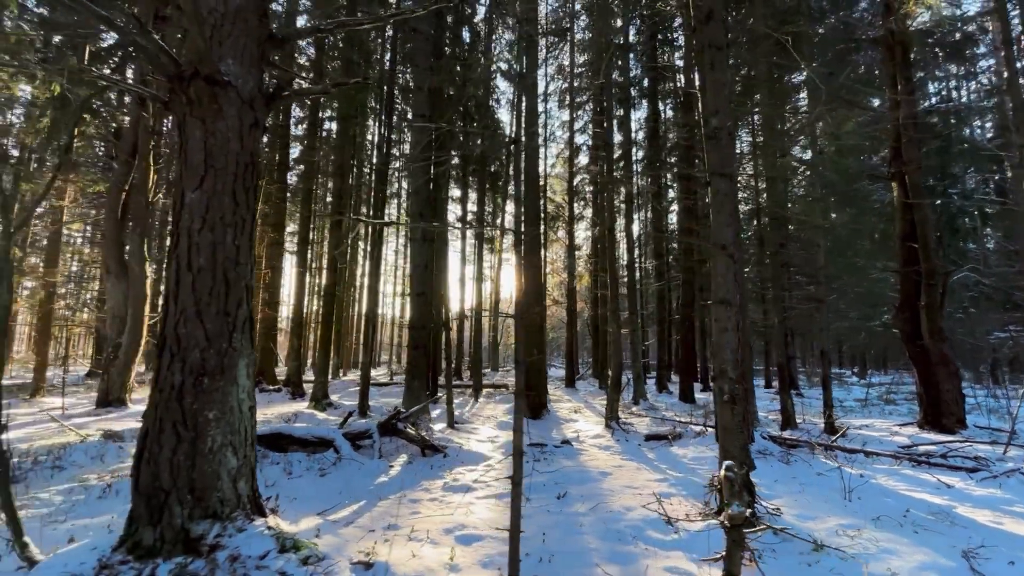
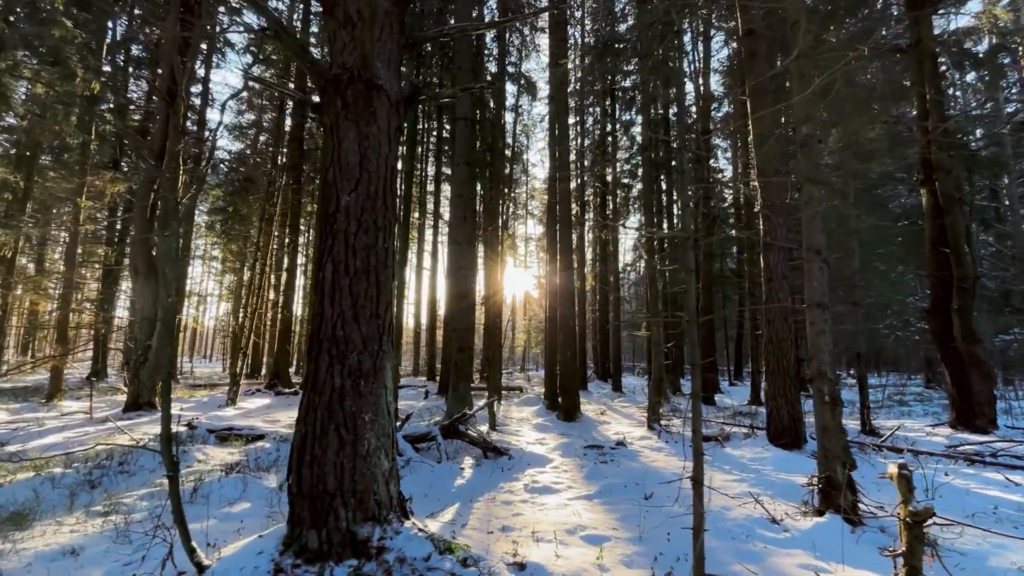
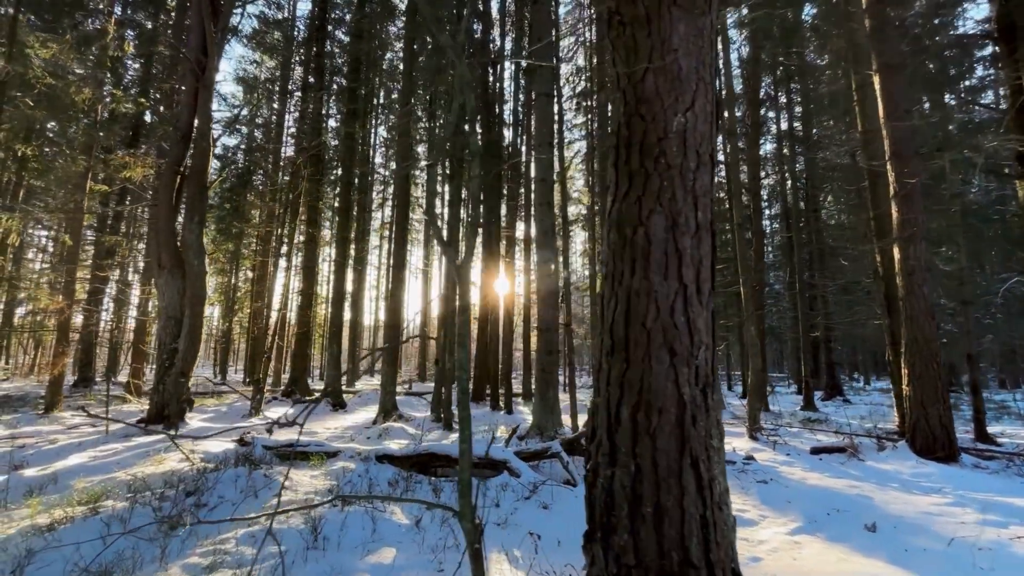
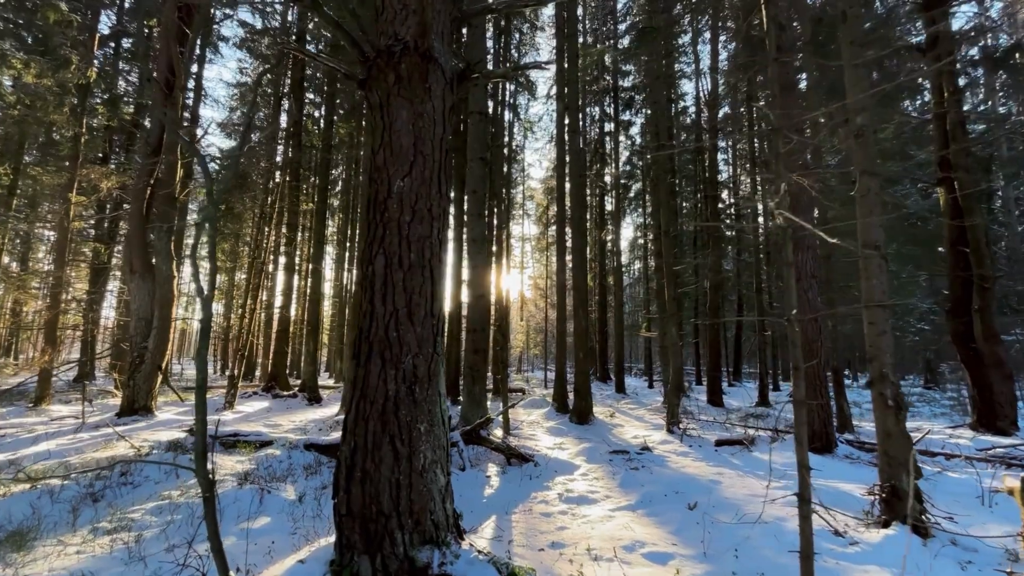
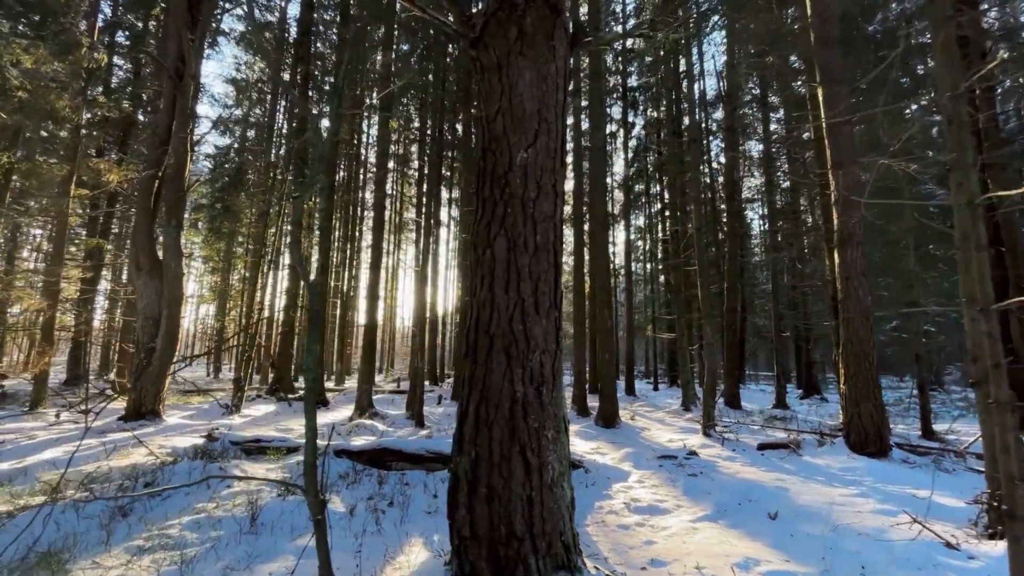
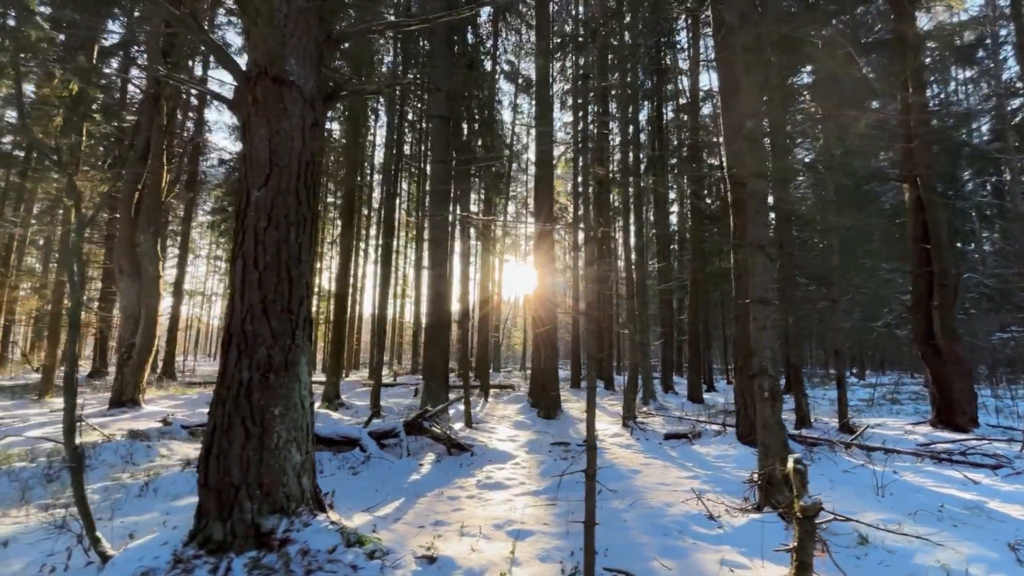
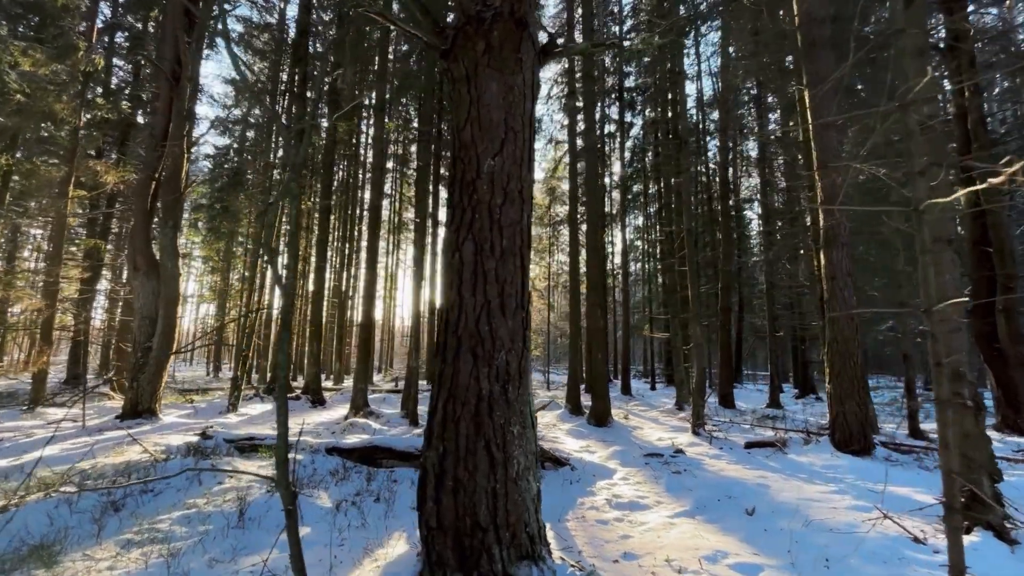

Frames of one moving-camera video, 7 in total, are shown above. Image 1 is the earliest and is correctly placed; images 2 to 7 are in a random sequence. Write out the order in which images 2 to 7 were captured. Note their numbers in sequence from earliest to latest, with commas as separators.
6, 2, 4, 7, 5, 3
